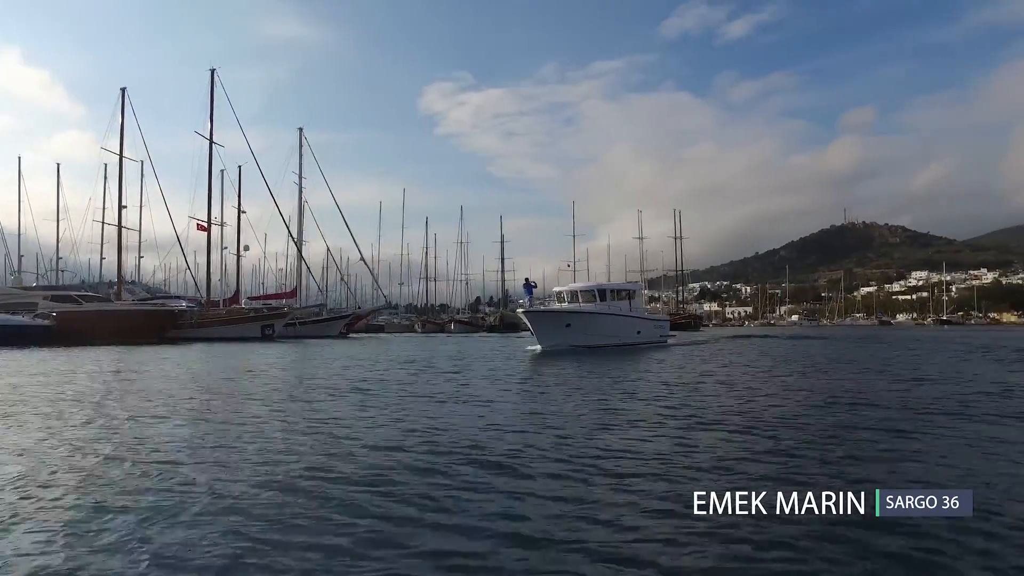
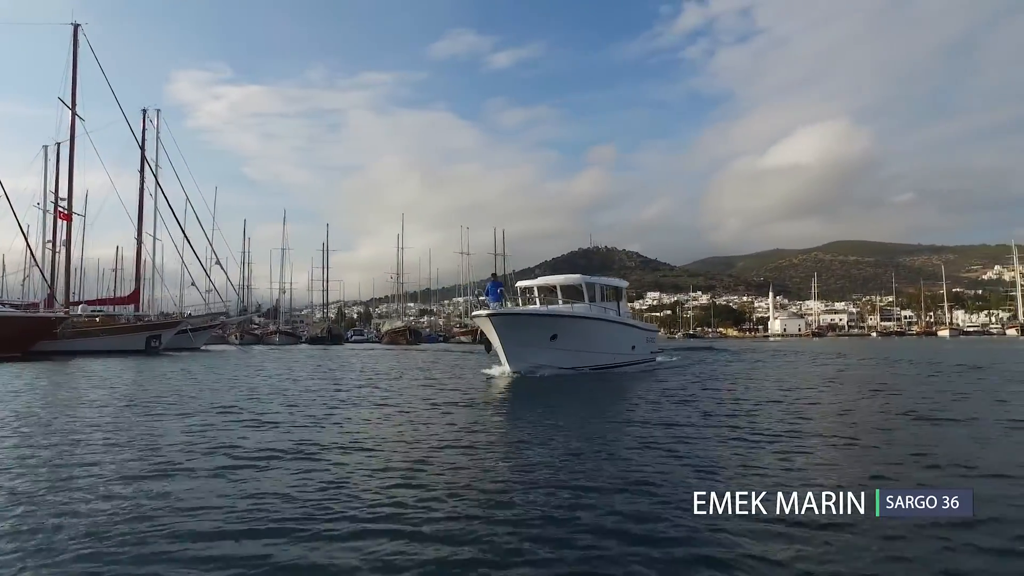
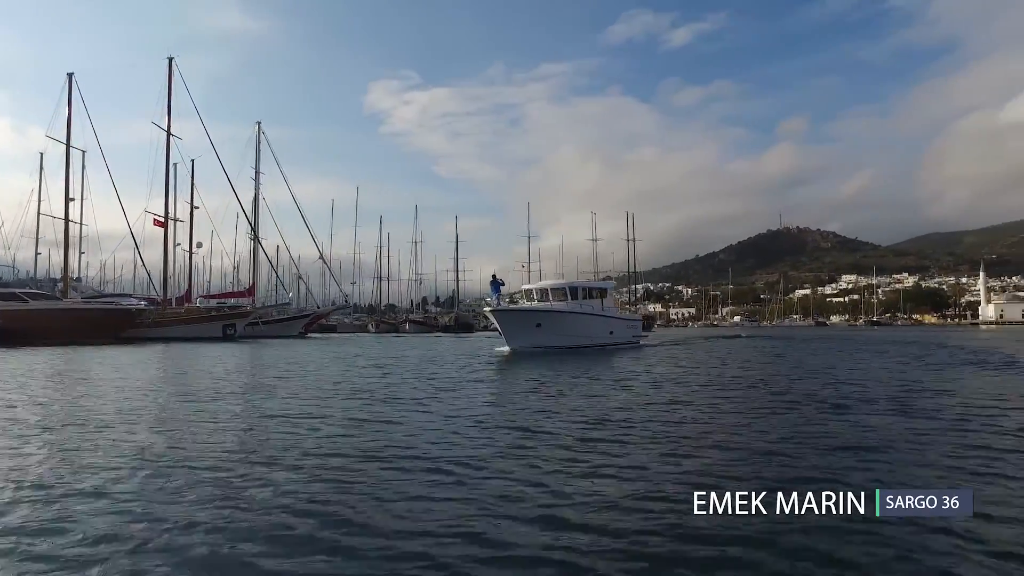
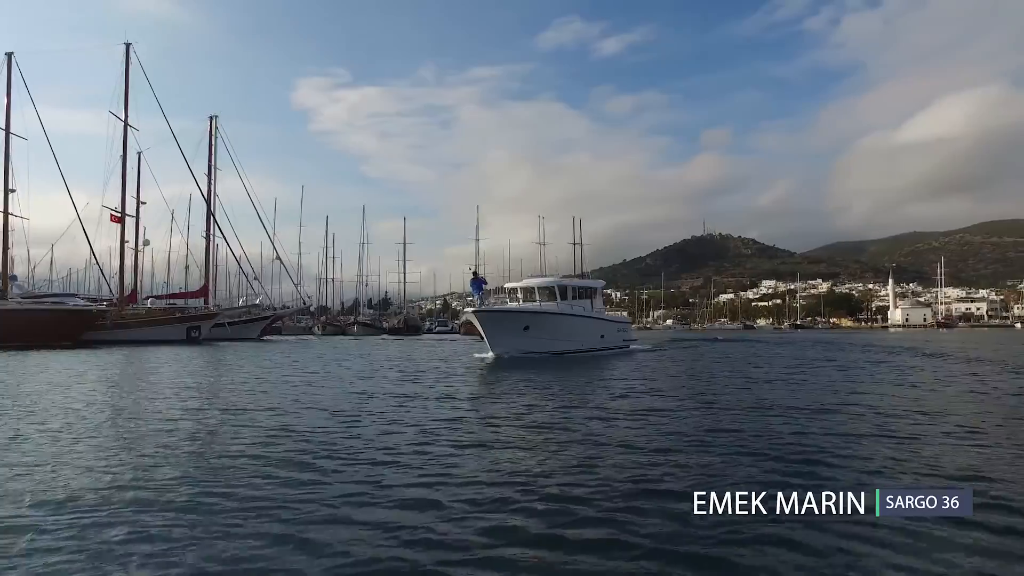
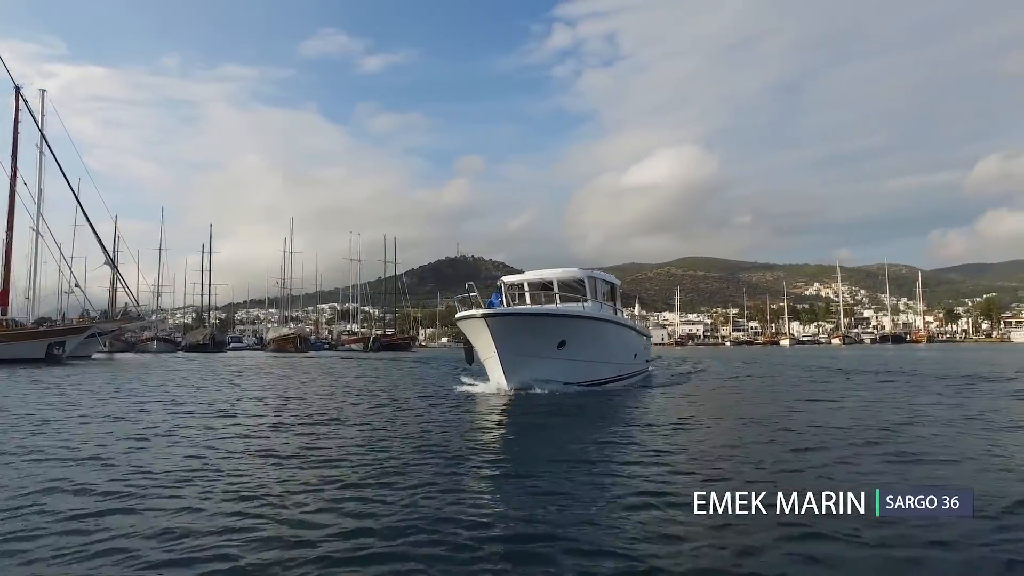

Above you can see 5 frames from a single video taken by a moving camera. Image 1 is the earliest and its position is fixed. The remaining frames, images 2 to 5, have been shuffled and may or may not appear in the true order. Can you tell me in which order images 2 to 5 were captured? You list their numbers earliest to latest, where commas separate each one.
3, 4, 2, 5
